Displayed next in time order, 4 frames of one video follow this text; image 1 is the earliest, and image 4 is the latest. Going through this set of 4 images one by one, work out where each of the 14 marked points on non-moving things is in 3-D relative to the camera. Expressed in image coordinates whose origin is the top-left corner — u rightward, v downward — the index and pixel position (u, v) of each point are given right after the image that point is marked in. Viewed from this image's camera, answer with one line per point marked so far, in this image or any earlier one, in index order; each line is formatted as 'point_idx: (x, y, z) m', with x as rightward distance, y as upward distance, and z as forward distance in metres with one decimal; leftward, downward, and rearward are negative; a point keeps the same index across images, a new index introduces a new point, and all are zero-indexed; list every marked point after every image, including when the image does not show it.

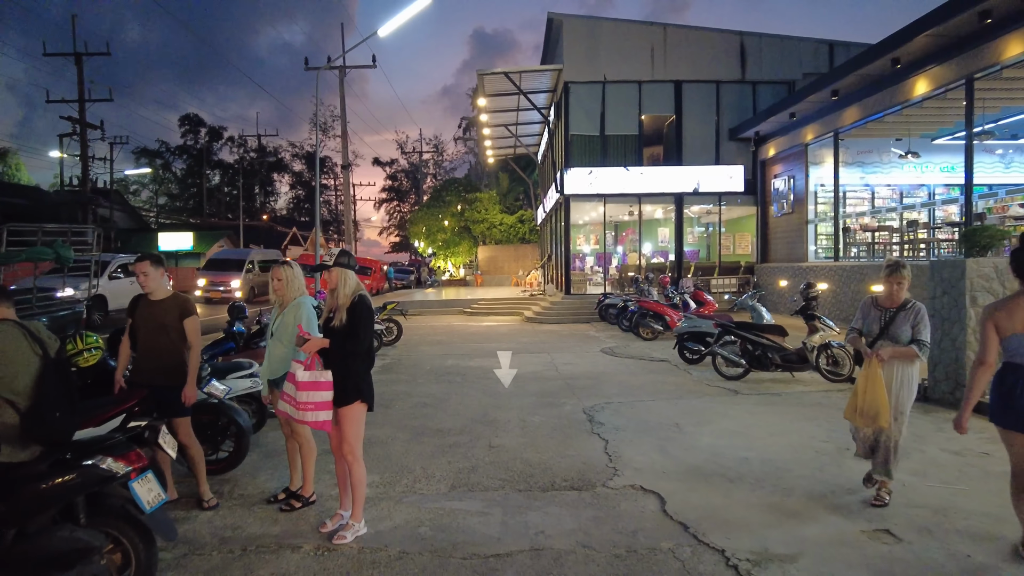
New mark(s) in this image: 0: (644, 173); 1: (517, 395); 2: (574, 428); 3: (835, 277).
0: (+3.8, +3.3, +19.0) m
1: (+0.1, -1.2, +7.8) m
2: (+0.6, -1.3, +6.2) m
3: (+7.1, +0.3, +14.7) m
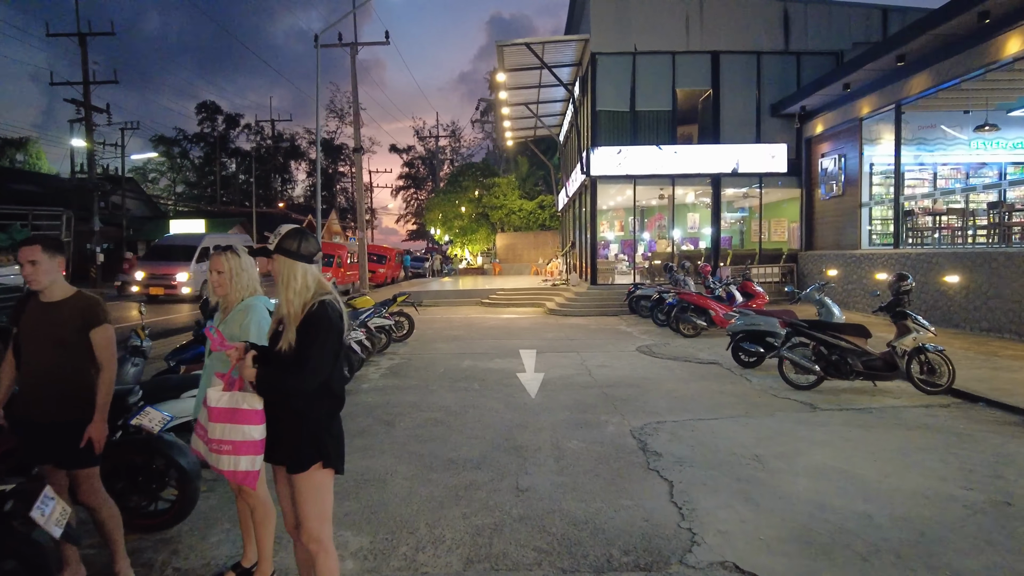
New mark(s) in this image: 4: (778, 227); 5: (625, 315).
0: (+4.4, +3.6, +17.5) m
1: (+0.3, -1.2, +6.5) m
2: (+0.8, -1.3, +4.8) m
3: (+7.6, +0.4, +13.1) m
4: (+7.3, +1.7, +18.4) m
5: (+2.7, -0.6, +15.7) m
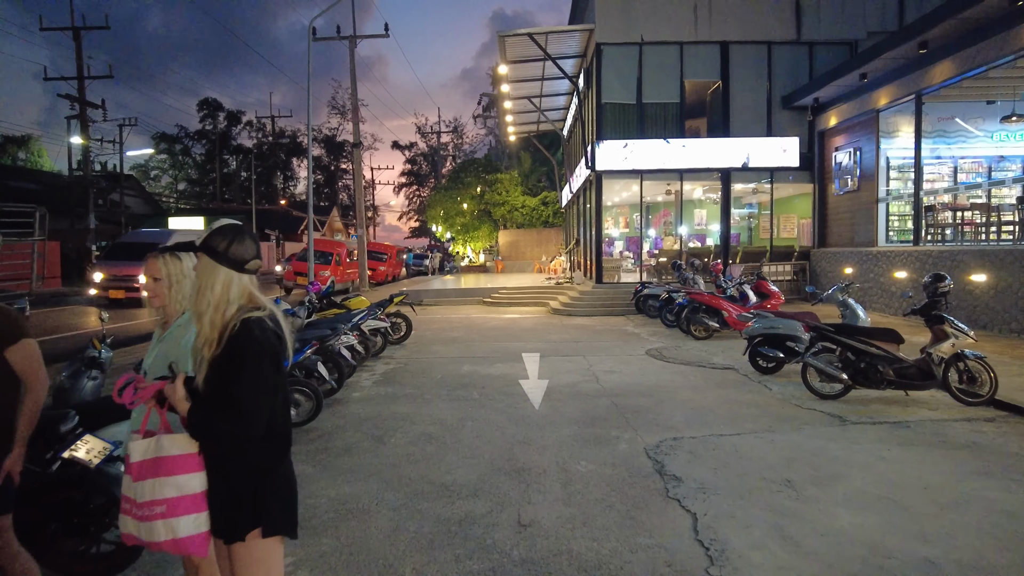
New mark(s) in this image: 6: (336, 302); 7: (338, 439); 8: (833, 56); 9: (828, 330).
0: (+4.4, +3.6, +16.9) m
1: (+0.3, -1.2, +5.9) m
2: (+0.8, -1.3, +4.3) m
3: (+7.6, +0.5, +12.5) m
4: (+7.4, +1.7, +17.8) m
5: (+2.7, -0.6, +15.1) m
6: (-2.8, -0.2, +10.6) m
7: (-1.5, -1.3, +5.7) m
8: (+8.4, +6.0, +17.3) m
9: (+3.2, -0.4, +6.8) m
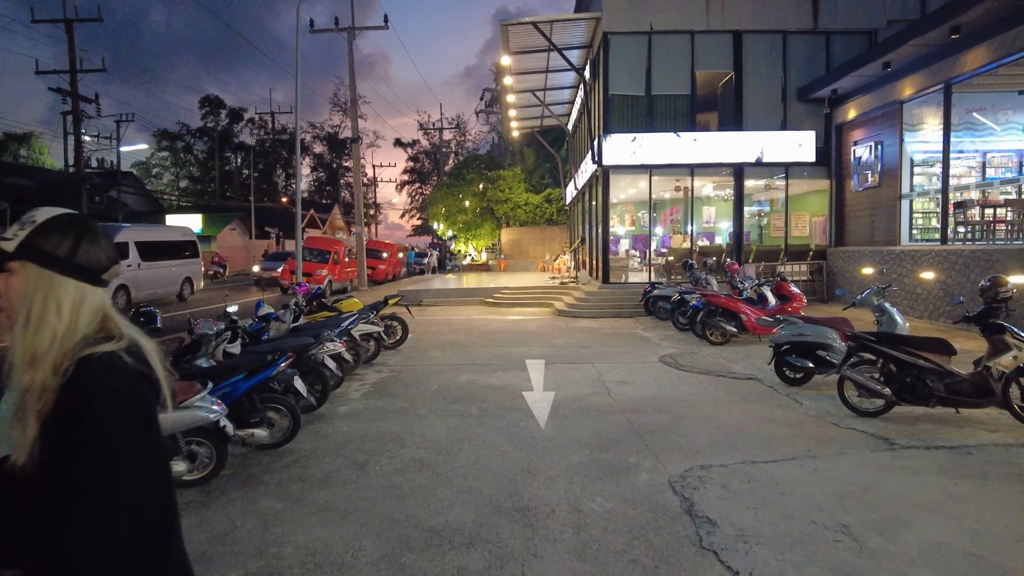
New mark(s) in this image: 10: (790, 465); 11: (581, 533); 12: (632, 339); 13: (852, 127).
0: (+4.5, +3.6, +16.1) m
1: (+0.4, -1.2, +5.2) m
2: (+0.8, -1.3, +3.6) m
3: (+7.7, +0.4, +11.8) m
4: (+7.5, +1.7, +17.1) m
5: (+2.8, -0.6, +14.4) m
6: (-2.8, -0.2, +10.0) m
7: (-1.5, -1.3, +5.0) m
8: (+8.4, +6.0, +16.5) m
9: (+3.3, -0.5, +6.1) m
10: (+2.0, -1.3, +4.8) m
11: (+0.4, -1.3, +3.7) m
12: (+2.0, -0.9, +11.3) m
13: (+8.0, +3.8, +15.5) m
